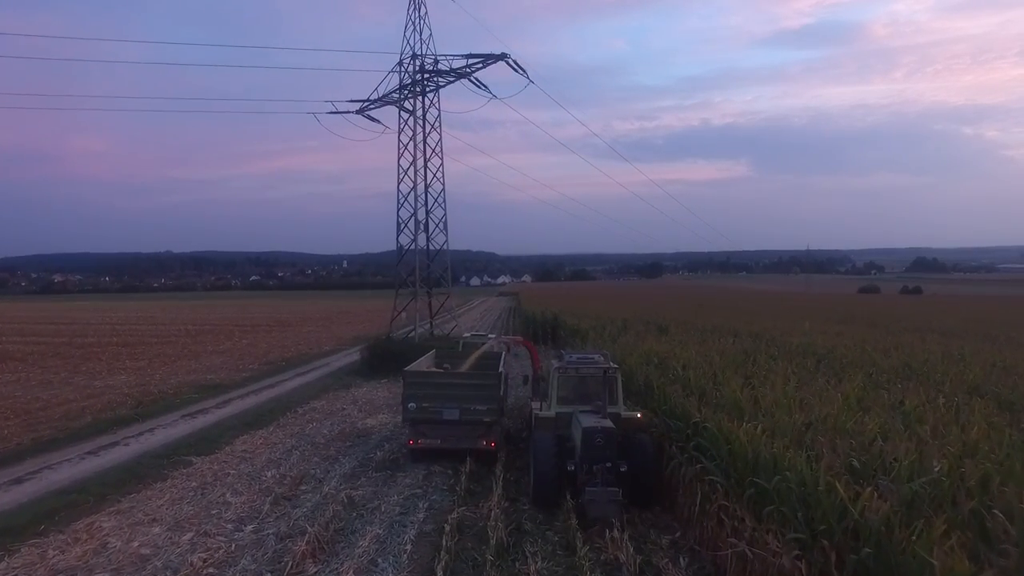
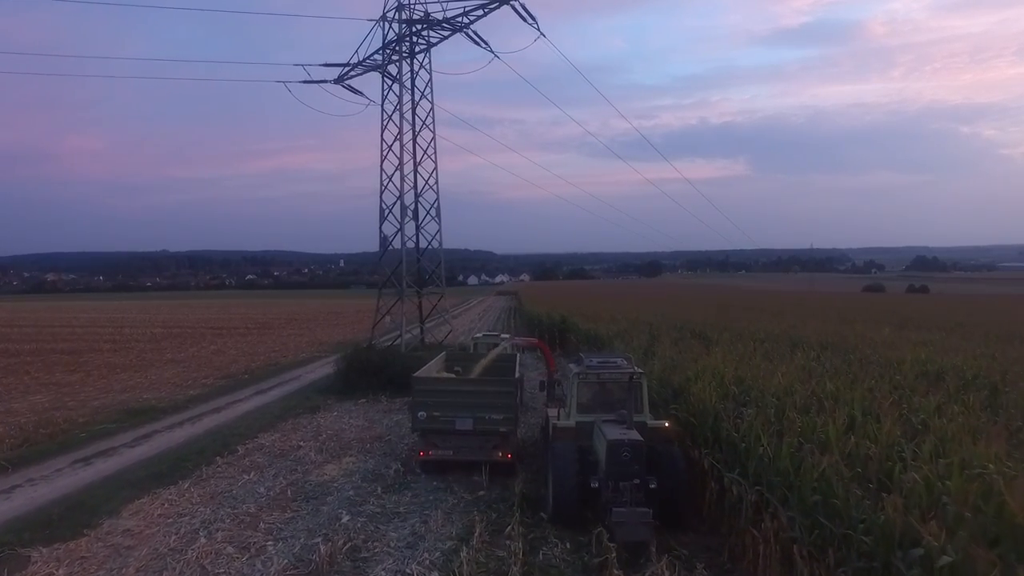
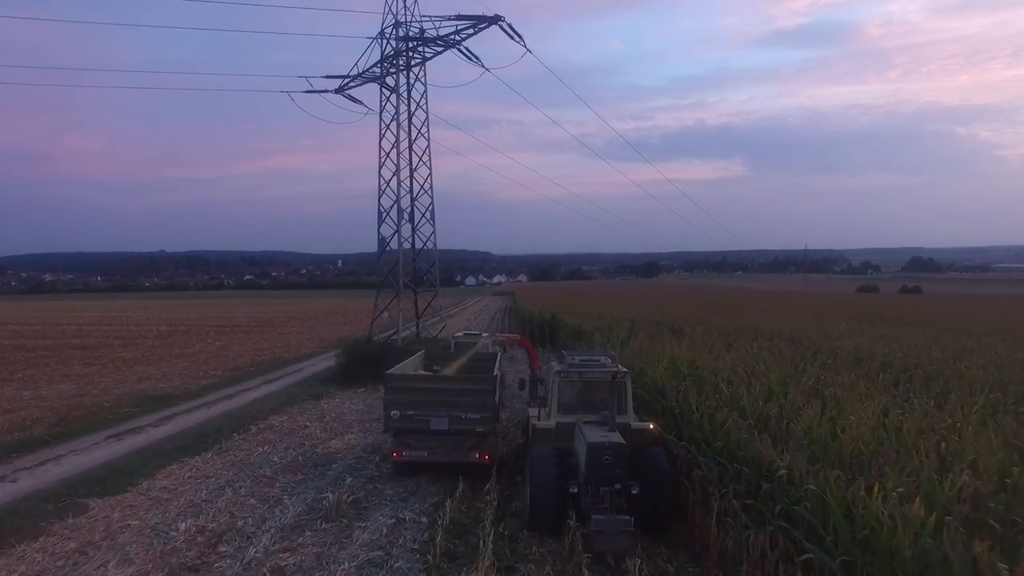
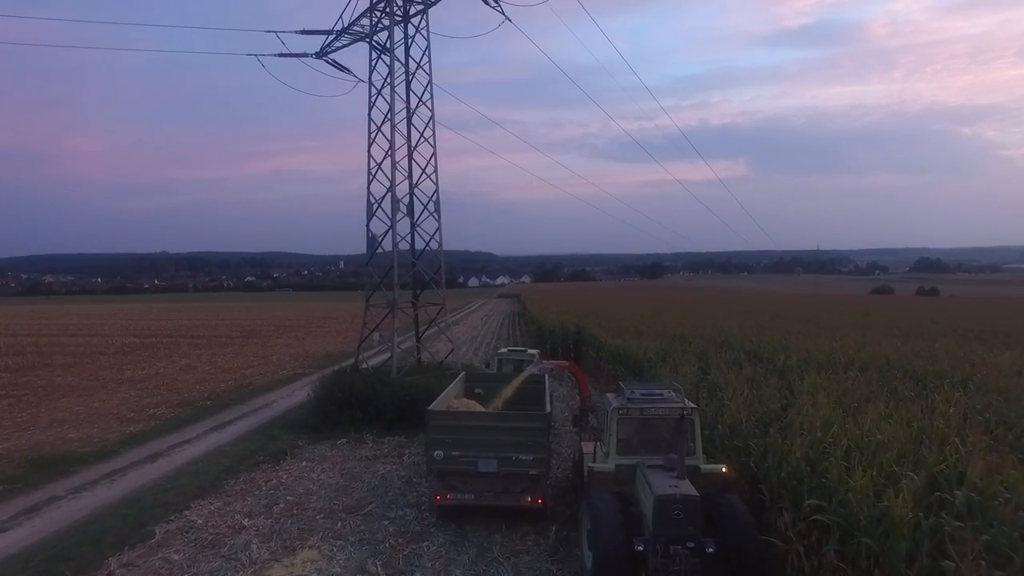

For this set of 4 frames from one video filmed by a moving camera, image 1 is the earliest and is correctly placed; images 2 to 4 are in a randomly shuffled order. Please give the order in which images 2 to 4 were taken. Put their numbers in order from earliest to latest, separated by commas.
3, 2, 4
